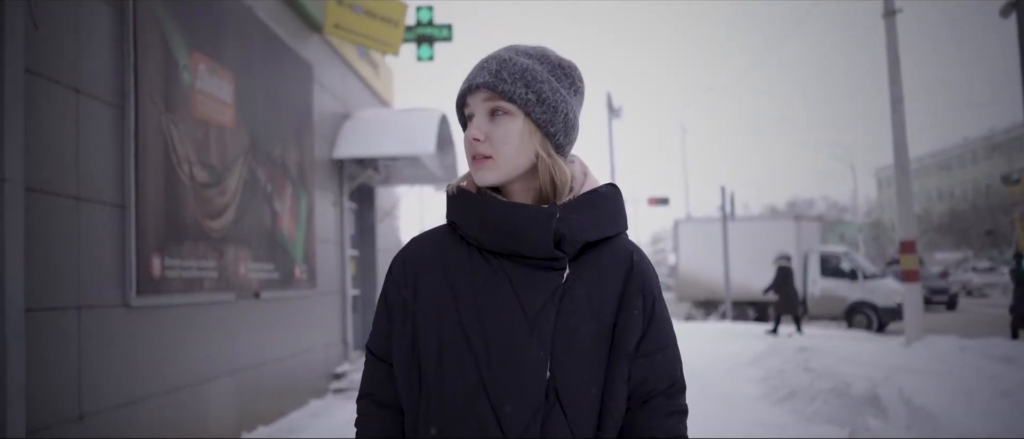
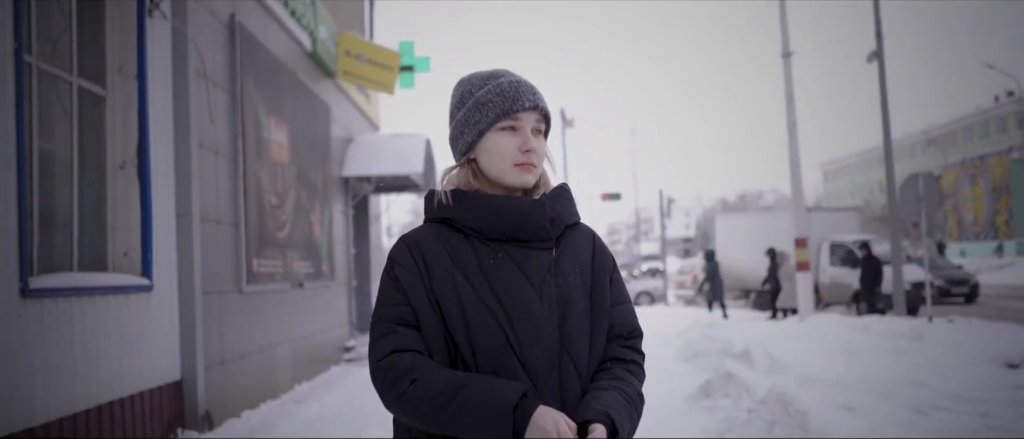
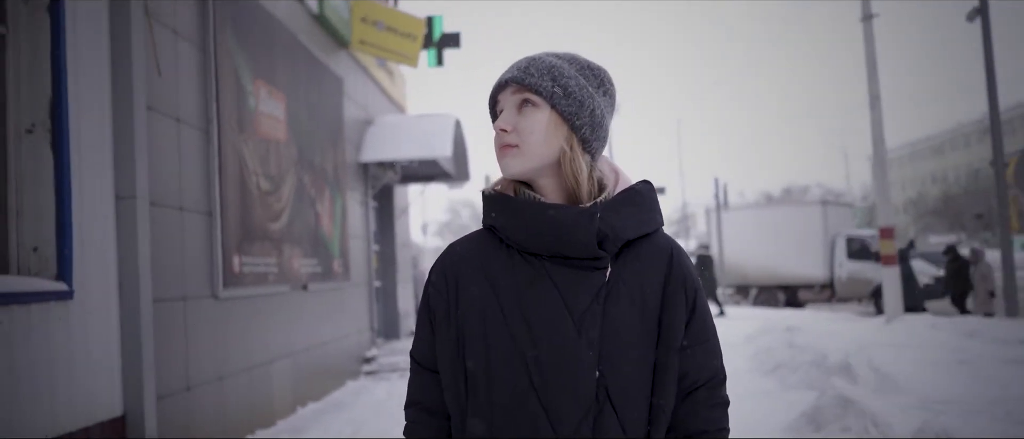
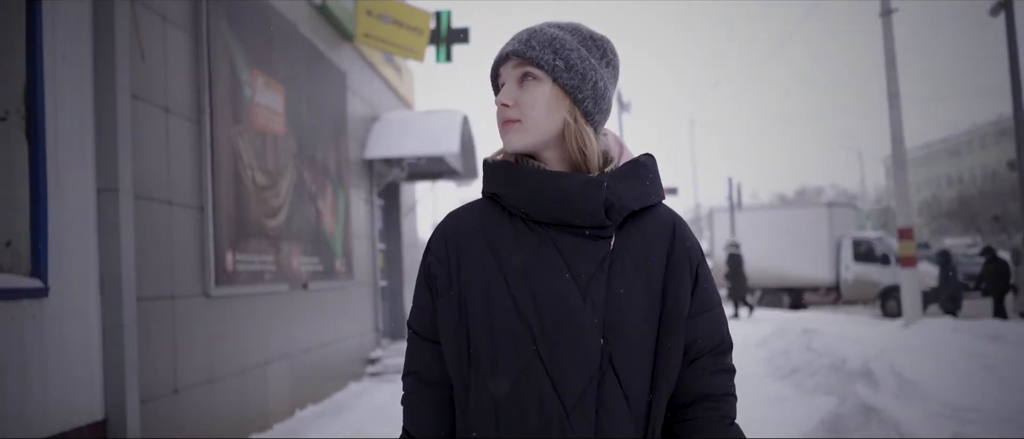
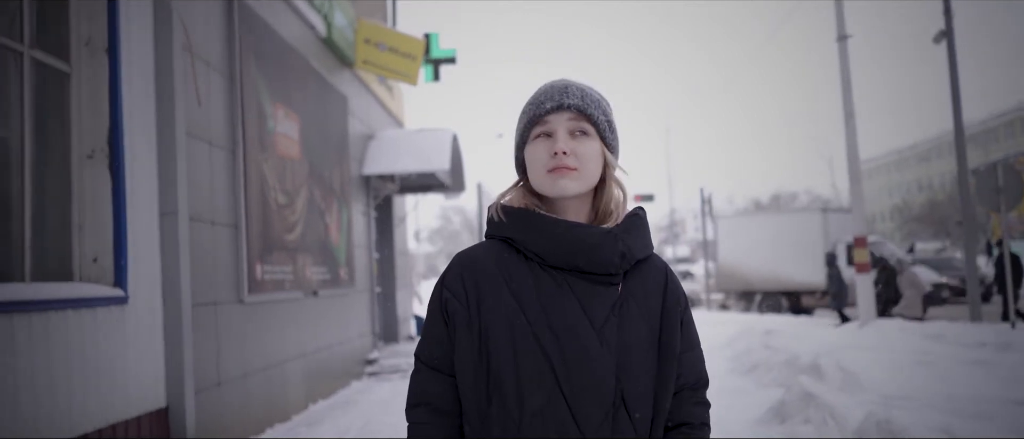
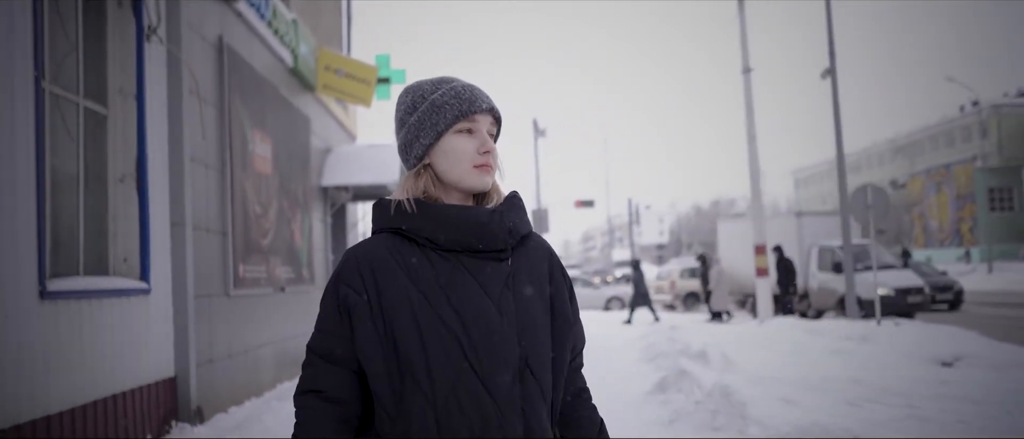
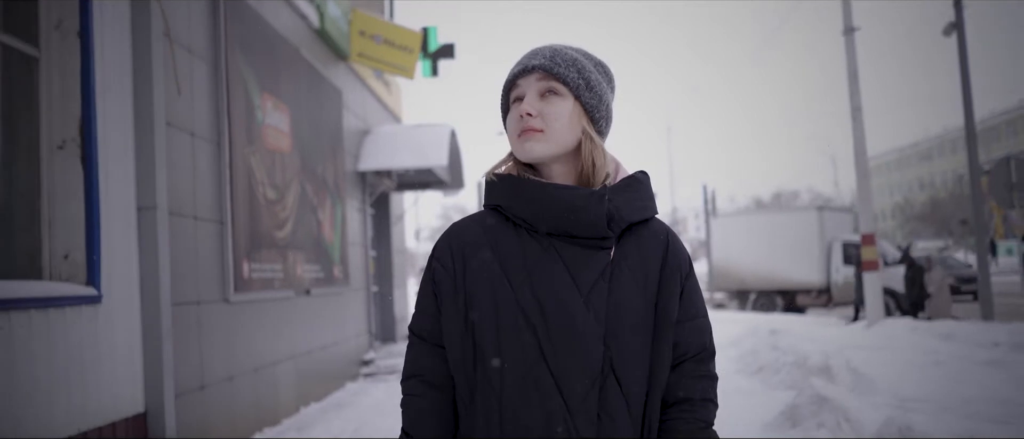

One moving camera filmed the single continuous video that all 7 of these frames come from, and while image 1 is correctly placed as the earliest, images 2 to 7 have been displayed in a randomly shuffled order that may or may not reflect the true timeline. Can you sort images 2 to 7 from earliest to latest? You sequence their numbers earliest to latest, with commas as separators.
4, 3, 7, 5, 2, 6
